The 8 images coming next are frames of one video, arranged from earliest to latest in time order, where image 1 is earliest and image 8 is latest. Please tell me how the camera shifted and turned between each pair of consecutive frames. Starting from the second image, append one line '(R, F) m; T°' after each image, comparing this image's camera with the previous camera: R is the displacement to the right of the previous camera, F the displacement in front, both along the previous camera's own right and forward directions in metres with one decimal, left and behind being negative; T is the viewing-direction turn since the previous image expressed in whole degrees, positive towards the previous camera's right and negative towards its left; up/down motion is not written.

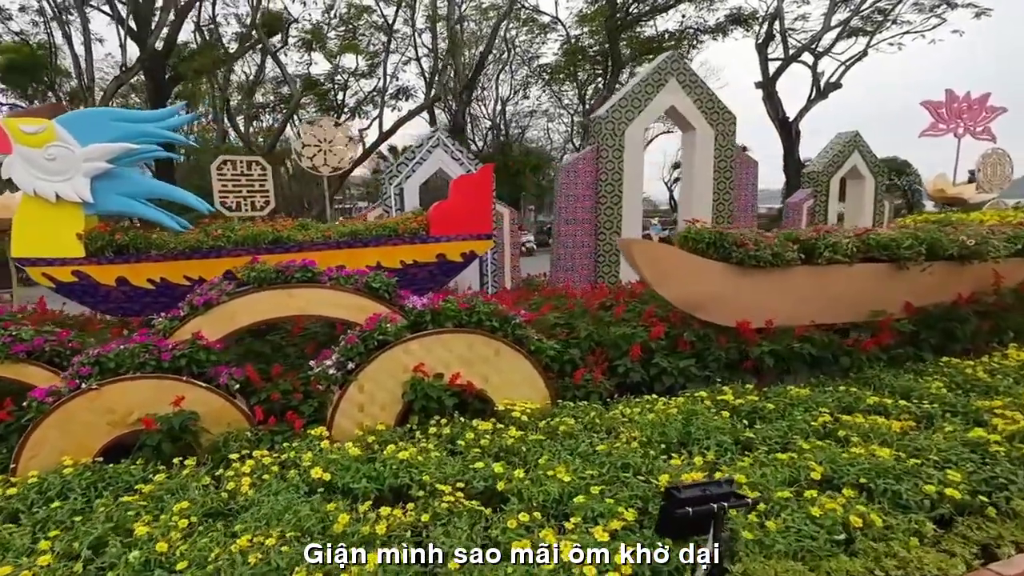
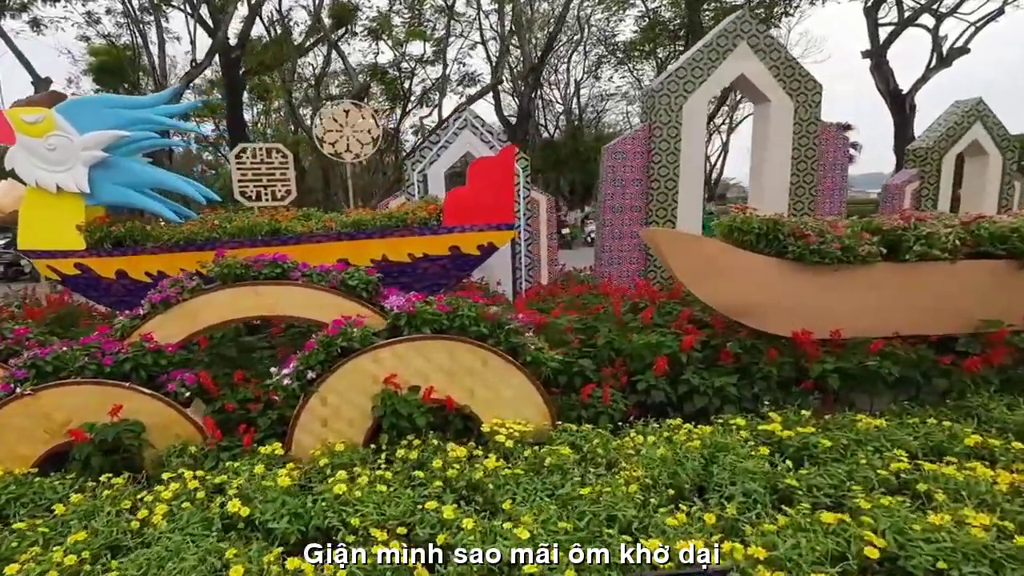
(+0.5, +0.6) m; -9°
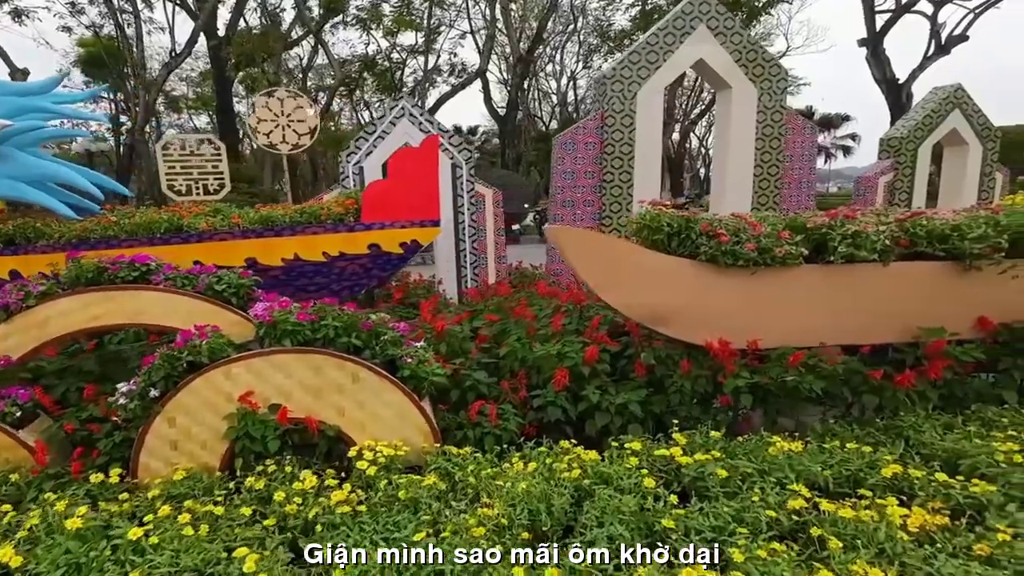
(+0.7, +0.4) m; -1°
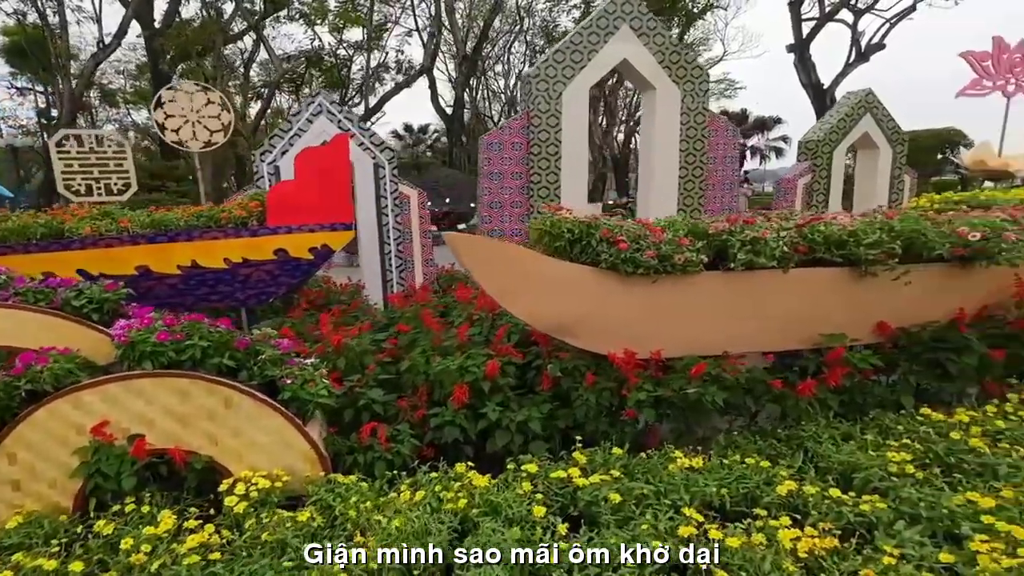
(+0.3, +0.2) m; +5°
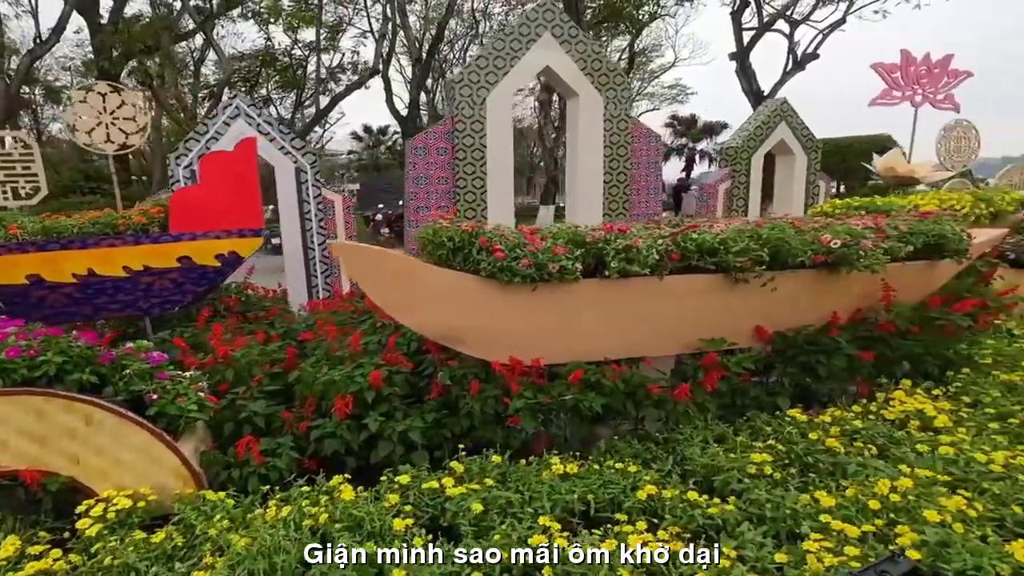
(+0.4, 0.0) m; +4°
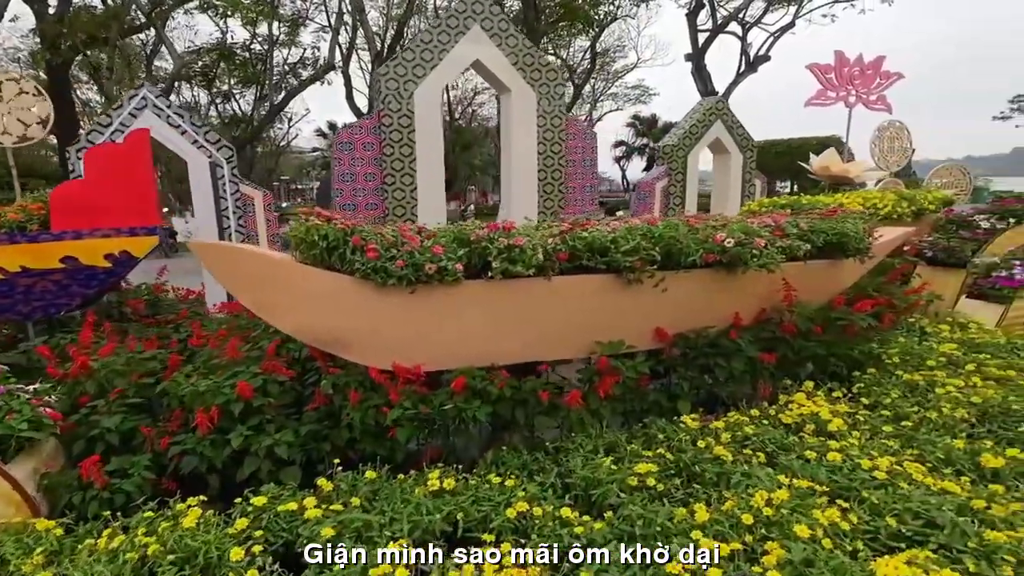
(+0.4, +0.2) m; +3°
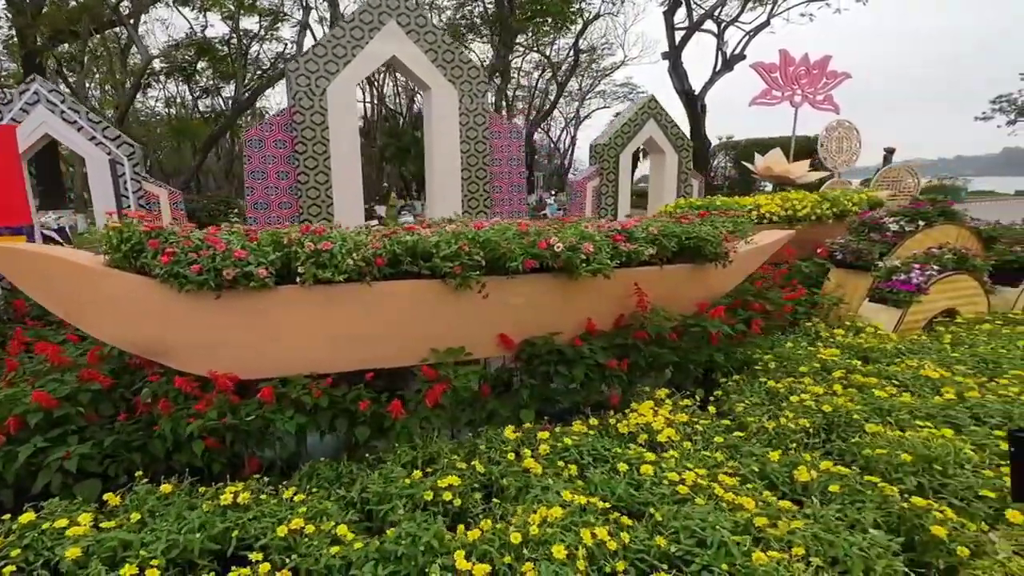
(+0.8, +0.1) m; +1°
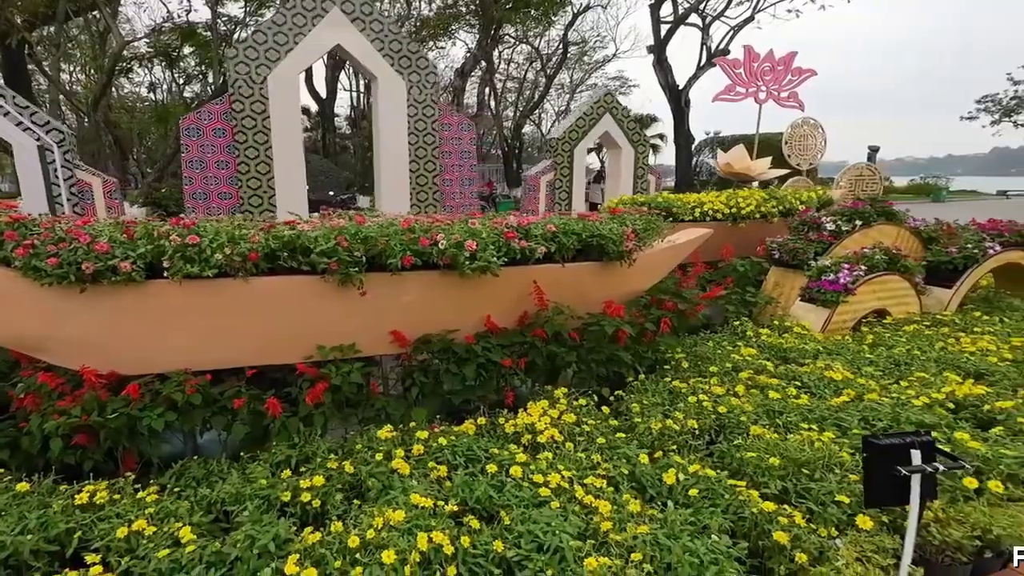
(+0.5, 0.0) m; +1°
